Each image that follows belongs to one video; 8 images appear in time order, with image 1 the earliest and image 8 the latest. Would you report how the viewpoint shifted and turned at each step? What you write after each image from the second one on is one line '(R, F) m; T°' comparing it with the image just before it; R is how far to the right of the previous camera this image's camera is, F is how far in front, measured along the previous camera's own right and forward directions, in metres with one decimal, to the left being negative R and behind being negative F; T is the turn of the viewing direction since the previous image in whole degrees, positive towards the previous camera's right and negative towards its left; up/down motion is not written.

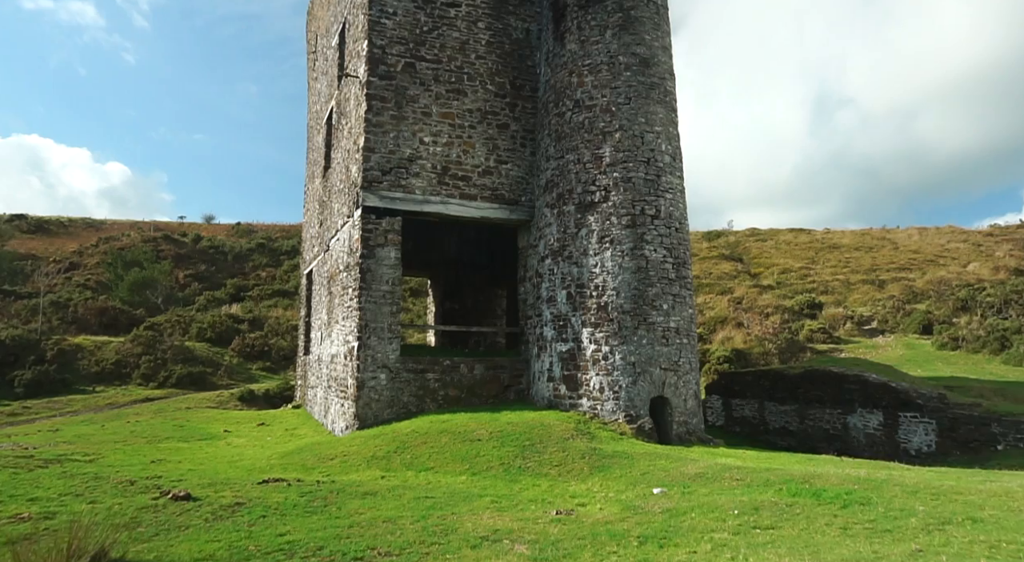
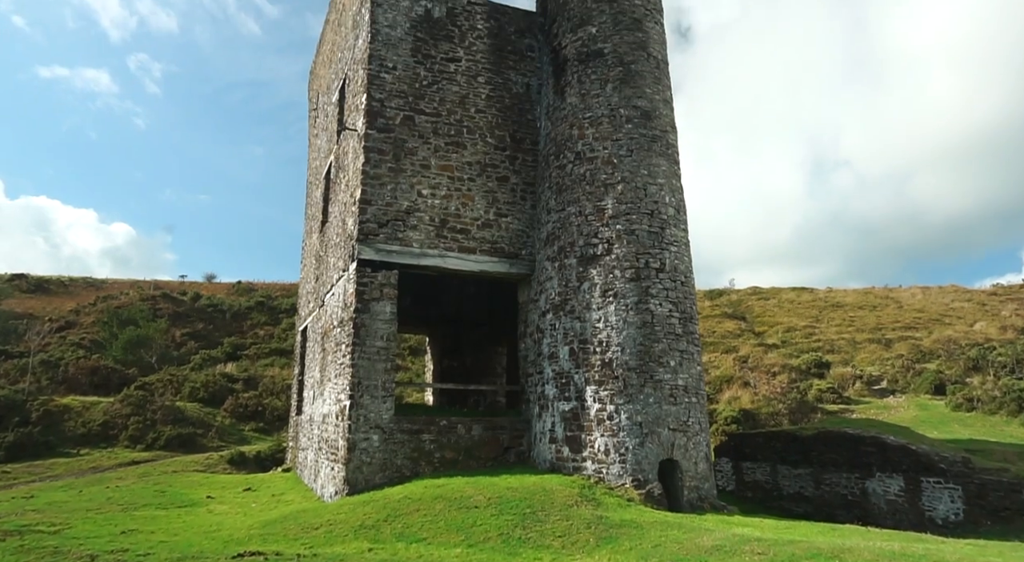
(0.0, +0.4) m; 0°
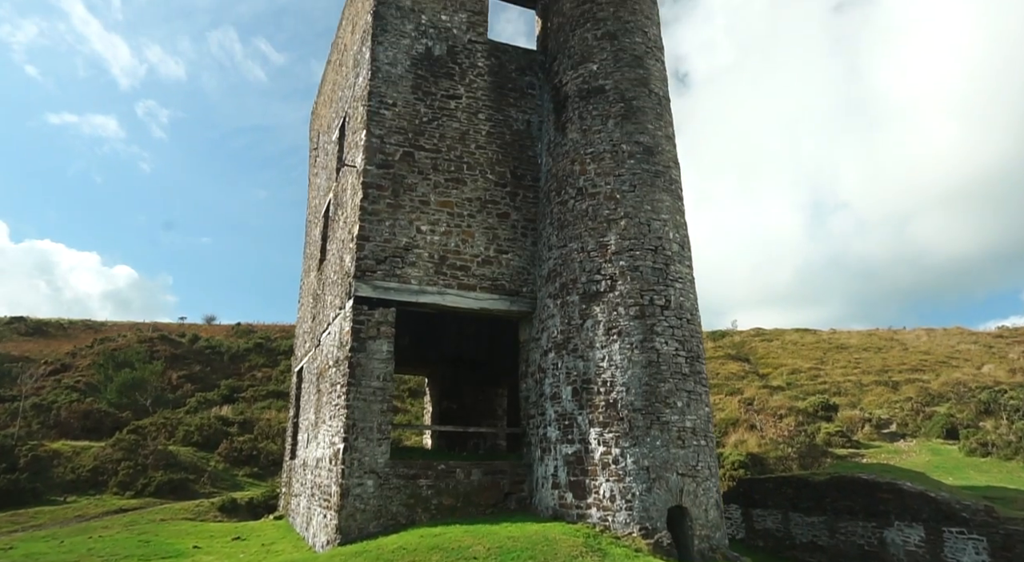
(0.0, +0.3) m; 0°
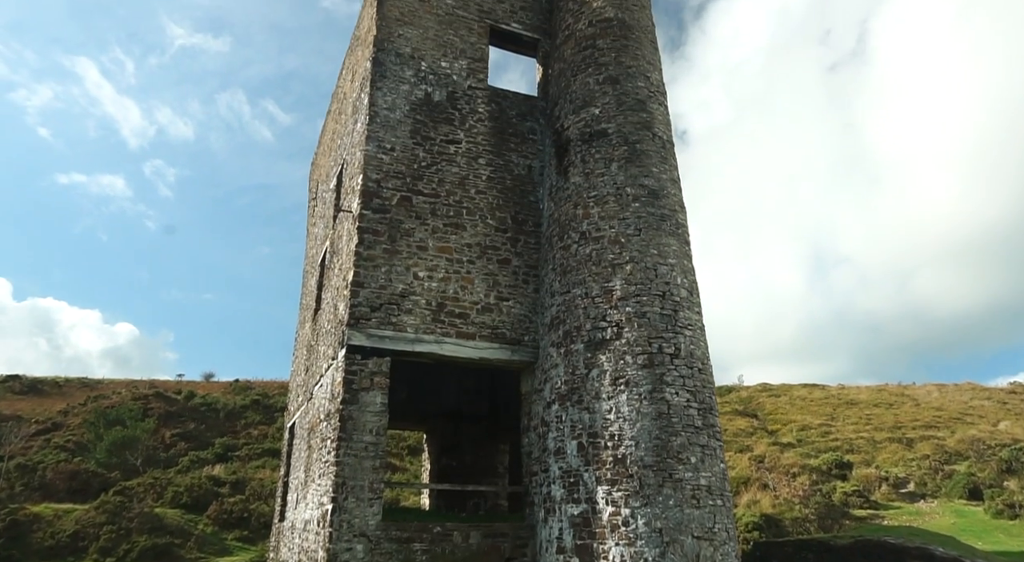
(0.0, +0.5) m; 0°
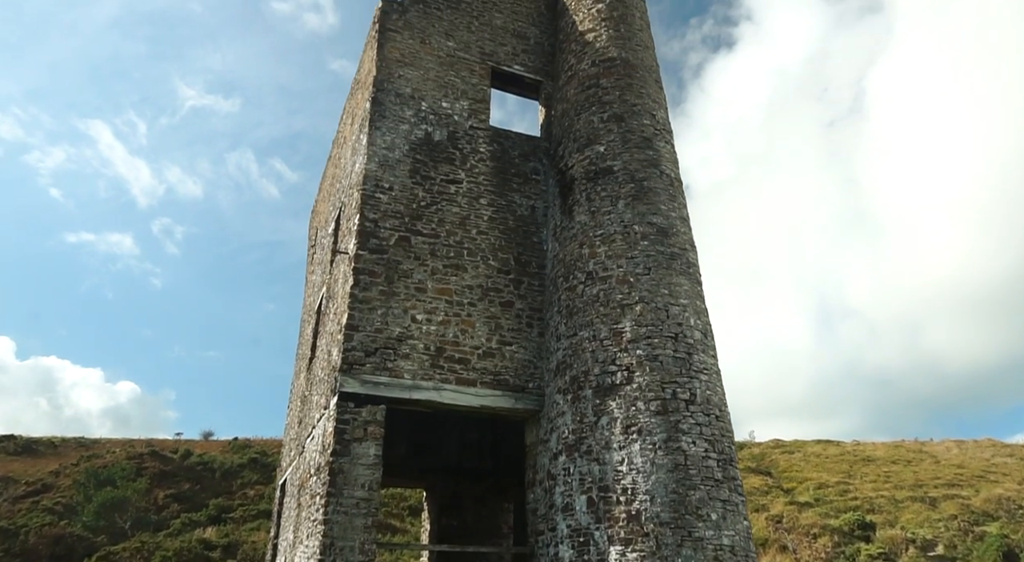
(0.0, +0.6) m; 0°
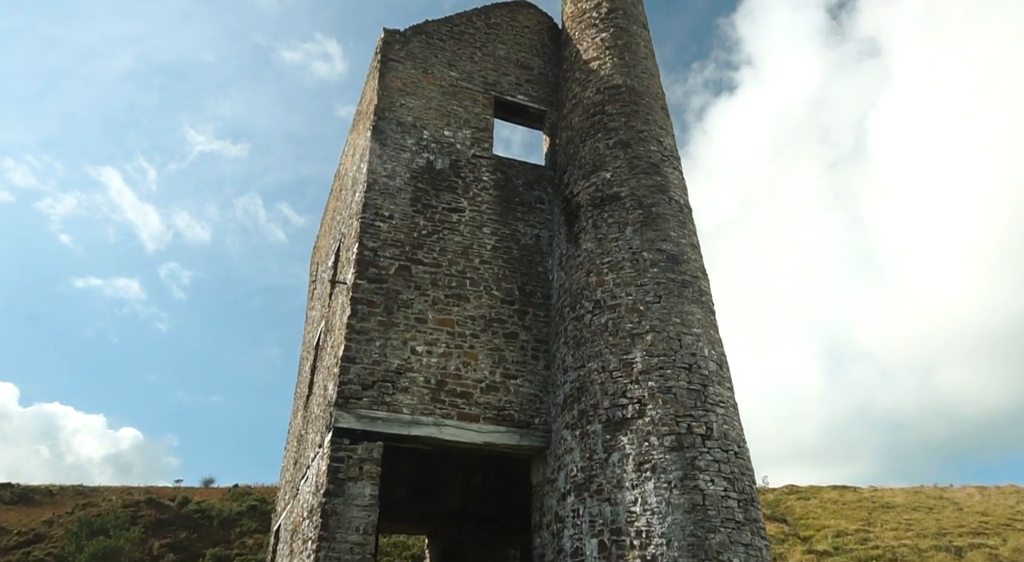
(0.0, +0.5) m; 0°
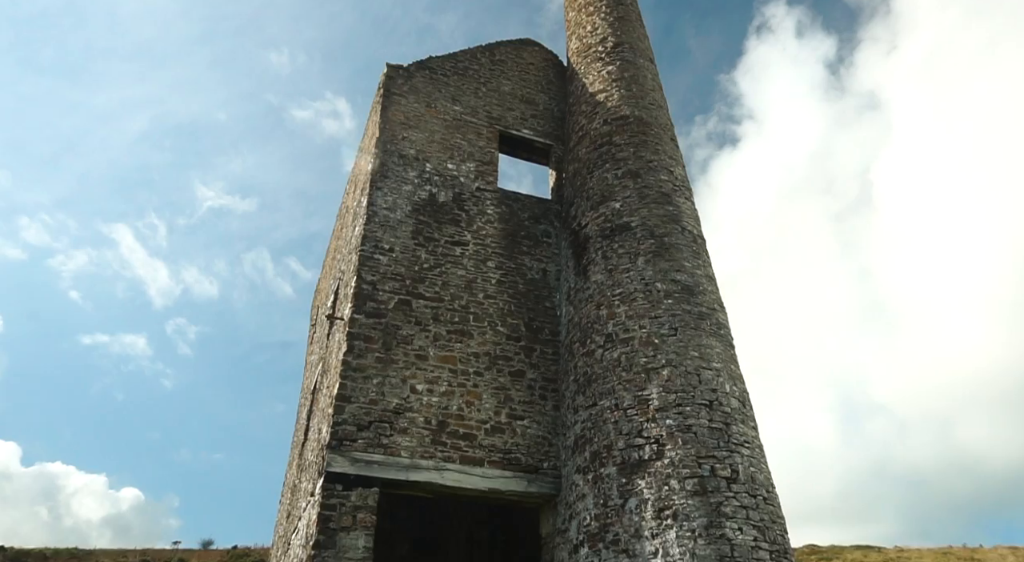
(0.0, +0.6) m; -1°
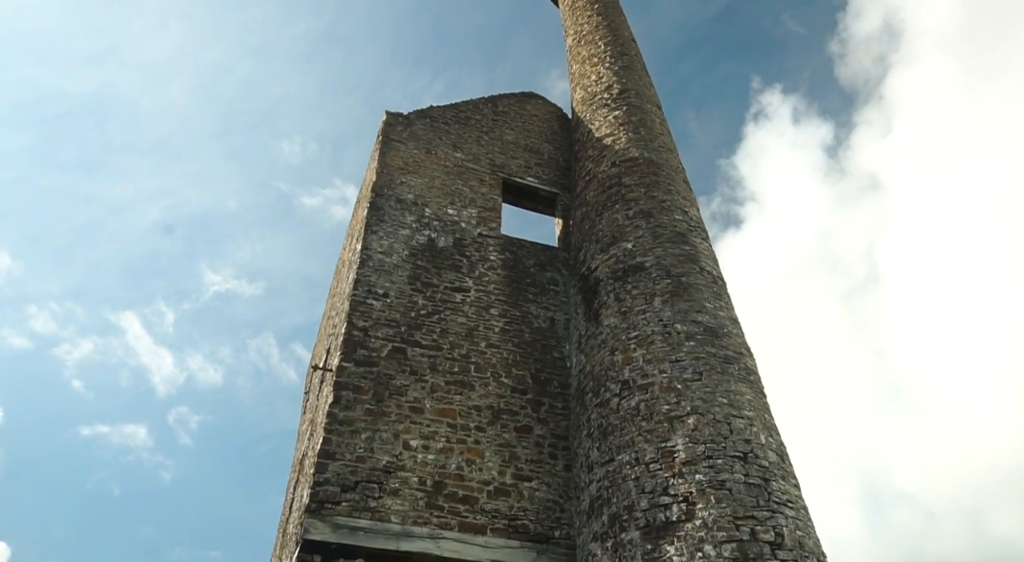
(0.0, +0.9) m; 0°
